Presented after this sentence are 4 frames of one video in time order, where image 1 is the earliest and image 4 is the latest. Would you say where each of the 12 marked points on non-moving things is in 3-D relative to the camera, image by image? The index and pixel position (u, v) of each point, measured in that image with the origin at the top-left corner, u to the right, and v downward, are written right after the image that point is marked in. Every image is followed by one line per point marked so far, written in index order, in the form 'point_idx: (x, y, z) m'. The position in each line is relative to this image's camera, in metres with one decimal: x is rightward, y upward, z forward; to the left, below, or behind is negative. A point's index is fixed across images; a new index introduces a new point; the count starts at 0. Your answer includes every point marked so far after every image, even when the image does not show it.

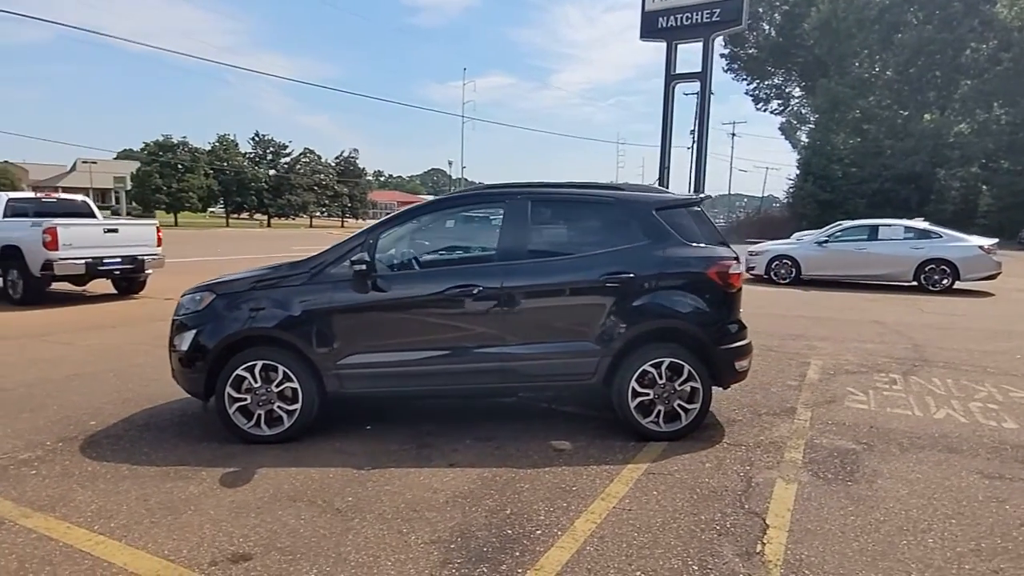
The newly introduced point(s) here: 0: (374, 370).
0: (-1.1, -0.6, +4.6) m
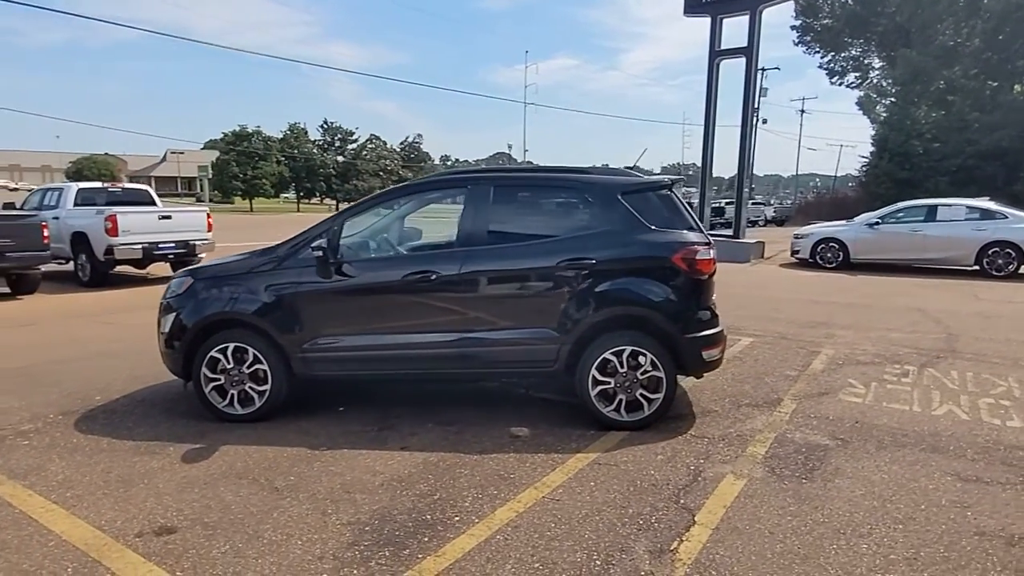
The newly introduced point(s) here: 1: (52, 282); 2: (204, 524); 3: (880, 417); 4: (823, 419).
0: (-1.3, -0.5, +4.7) m
1: (-11.4, +0.2, +15.4) m
2: (-1.6, -1.2, +3.3) m
3: (+2.7, -1.0, +4.6) m
4: (+2.3, -1.0, +4.6) m
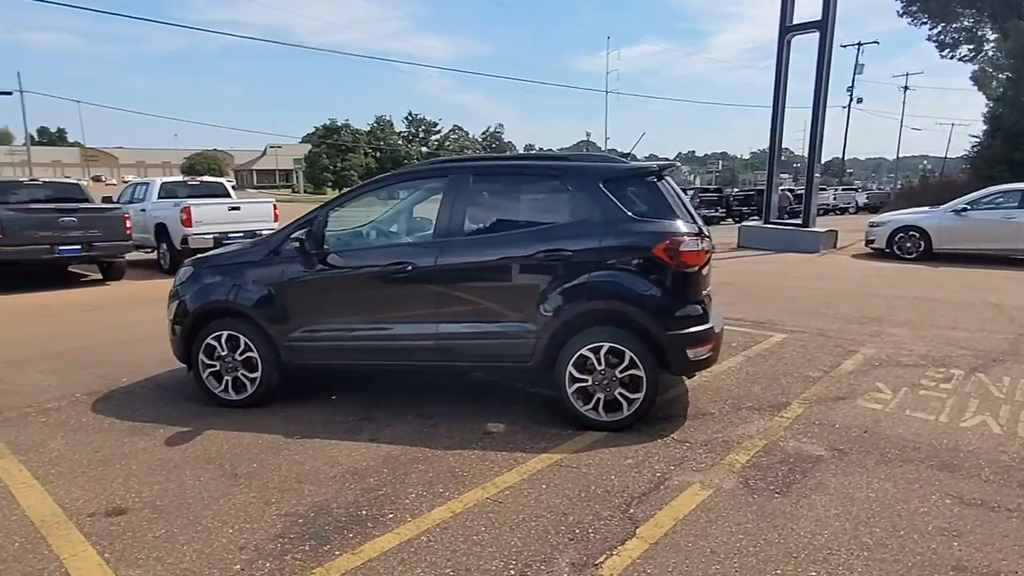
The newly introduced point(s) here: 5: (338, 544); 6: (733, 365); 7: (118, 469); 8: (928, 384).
0: (-1.5, -0.4, +4.7) m
1: (-10.0, +0.5, +16.6) m
2: (-2.0, -1.2, +3.4) m
3: (+2.5, -0.9, +4.1) m
4: (+2.1, -0.9, +4.2) m
5: (-0.8, -1.2, +3.0) m
6: (+2.0, -0.7, +5.7) m
7: (-2.5, -1.1, +3.9) m
8: (+3.3, -0.8, +5.0) m
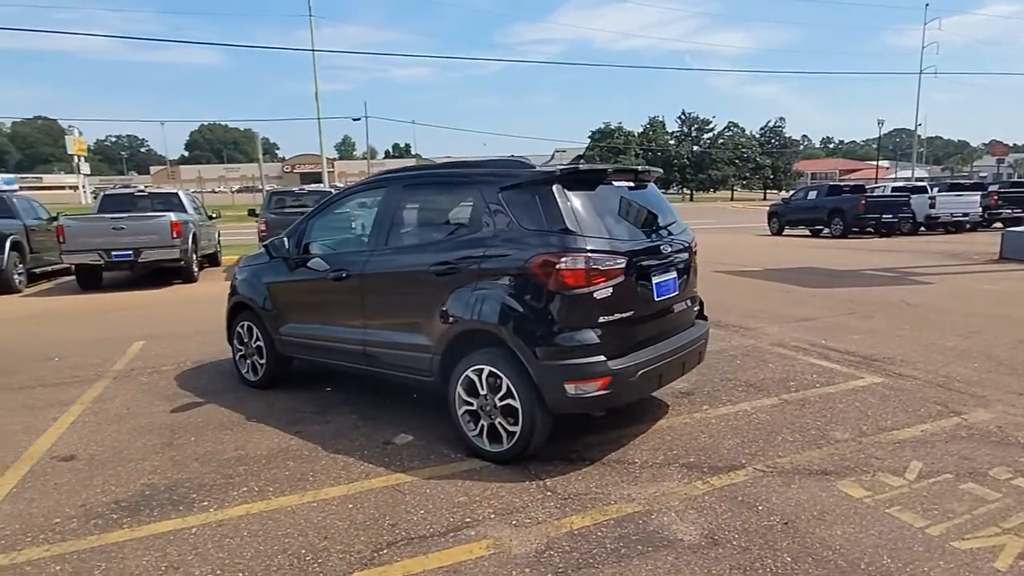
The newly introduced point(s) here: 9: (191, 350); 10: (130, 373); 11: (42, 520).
0: (-1.8, -0.4, +5.2) m
1: (-4.4, +0.8, +19.6) m
2: (-2.9, -1.2, +4.2) m
3: (+1.5, -1.1, +2.9) m
4: (+1.2, -1.1, +3.1) m
5: (-2.0, -1.2, +3.3) m
6: (+1.7, -0.9, +4.5) m
7: (-3.1, -1.1, +4.8) m
8: (+2.6, -1.0, +3.4) m
9: (-3.9, -0.8, +7.5) m
10: (-4.1, -0.9, +6.6) m
11: (-2.5, -1.2, +3.3) m
